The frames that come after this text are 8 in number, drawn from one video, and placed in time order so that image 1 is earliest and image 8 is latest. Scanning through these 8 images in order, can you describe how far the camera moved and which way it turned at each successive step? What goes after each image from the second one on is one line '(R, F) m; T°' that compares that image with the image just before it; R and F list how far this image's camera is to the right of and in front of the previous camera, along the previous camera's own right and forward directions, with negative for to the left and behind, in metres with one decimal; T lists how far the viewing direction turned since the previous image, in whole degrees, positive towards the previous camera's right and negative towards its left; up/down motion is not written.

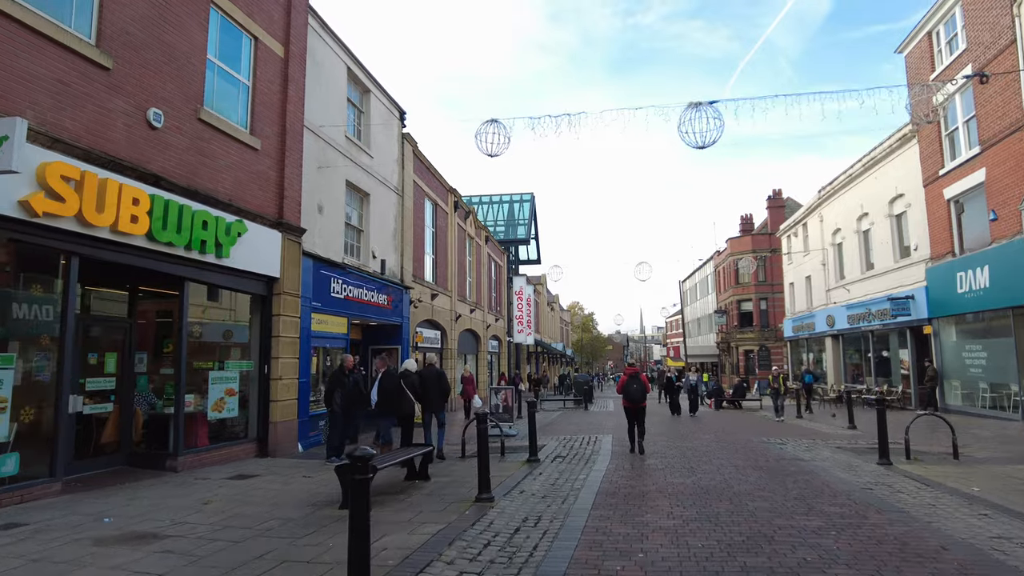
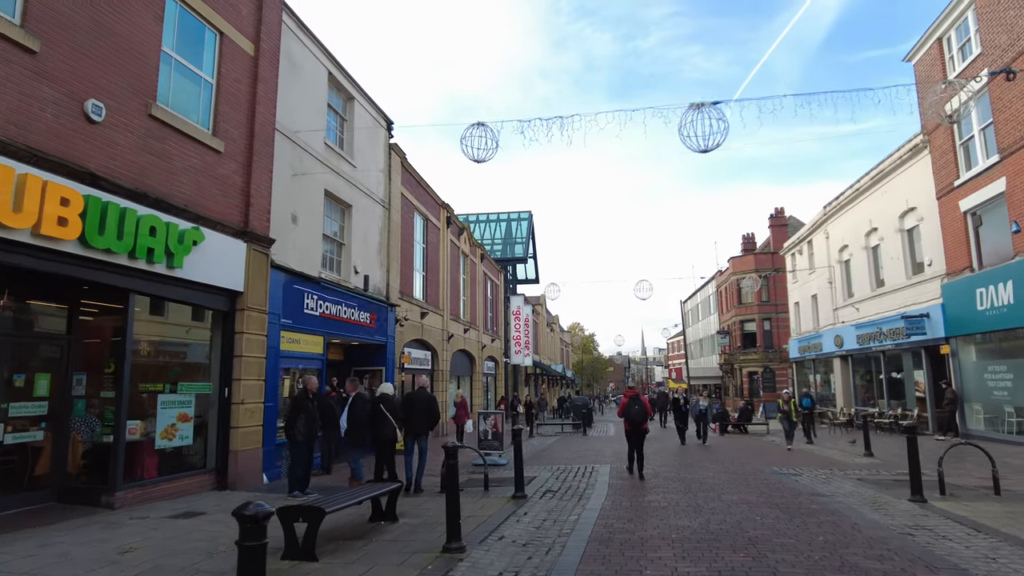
(+0.2, +1.0) m; 0°
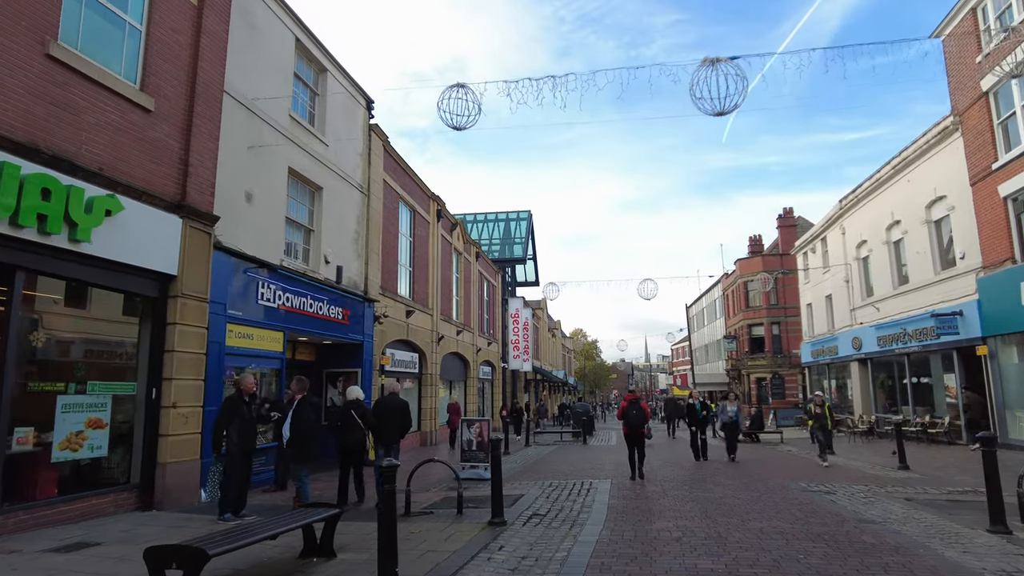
(+0.3, +1.5) m; 0°
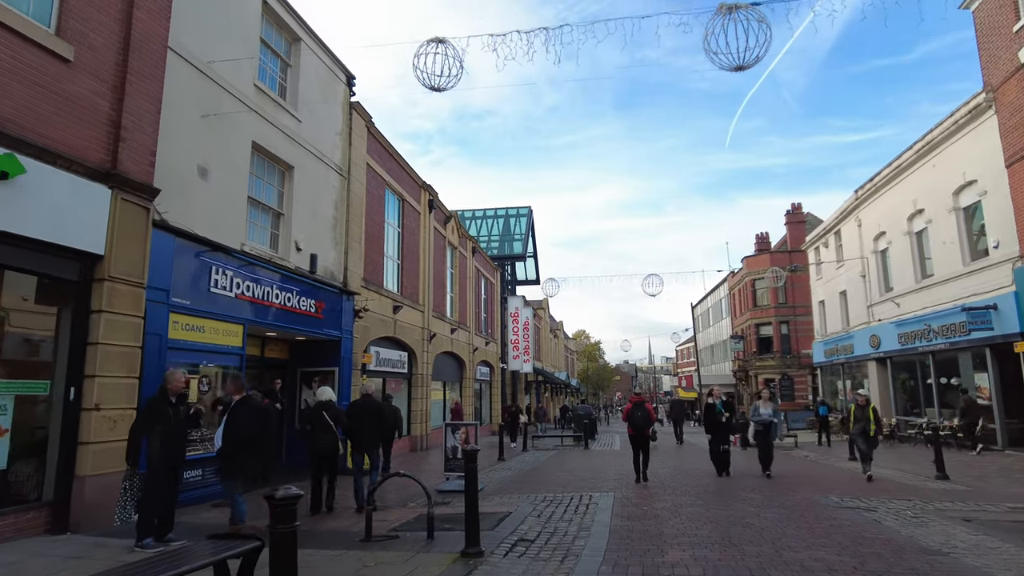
(+0.2, +1.3) m; 0°
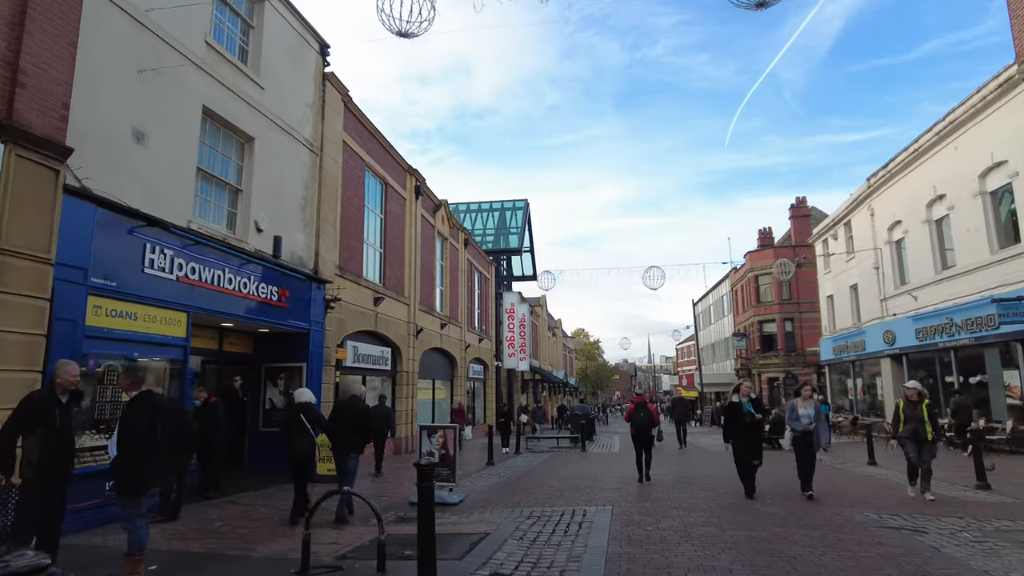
(+0.2, +1.3) m; 0°
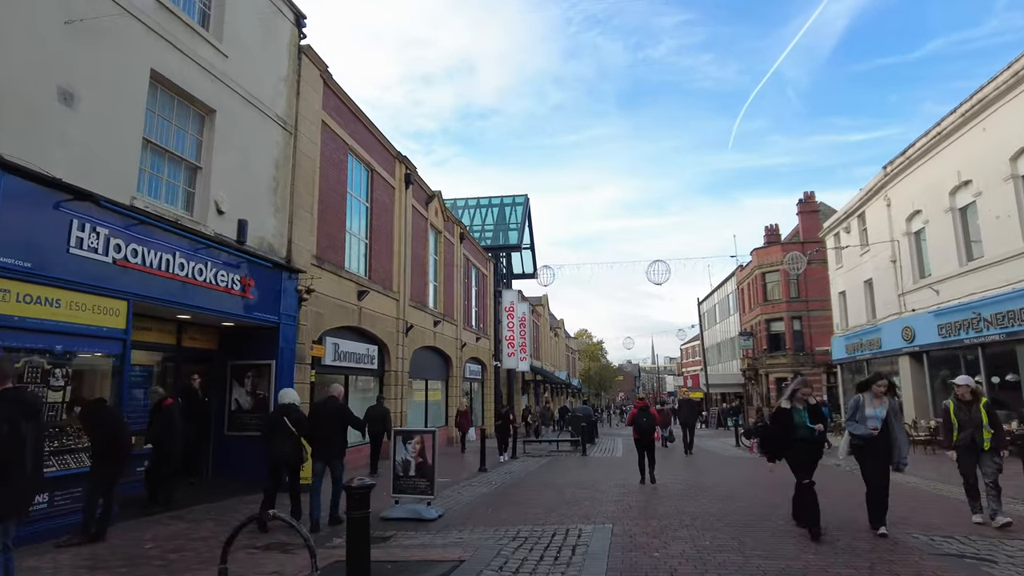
(+0.2, +1.1) m; 0°
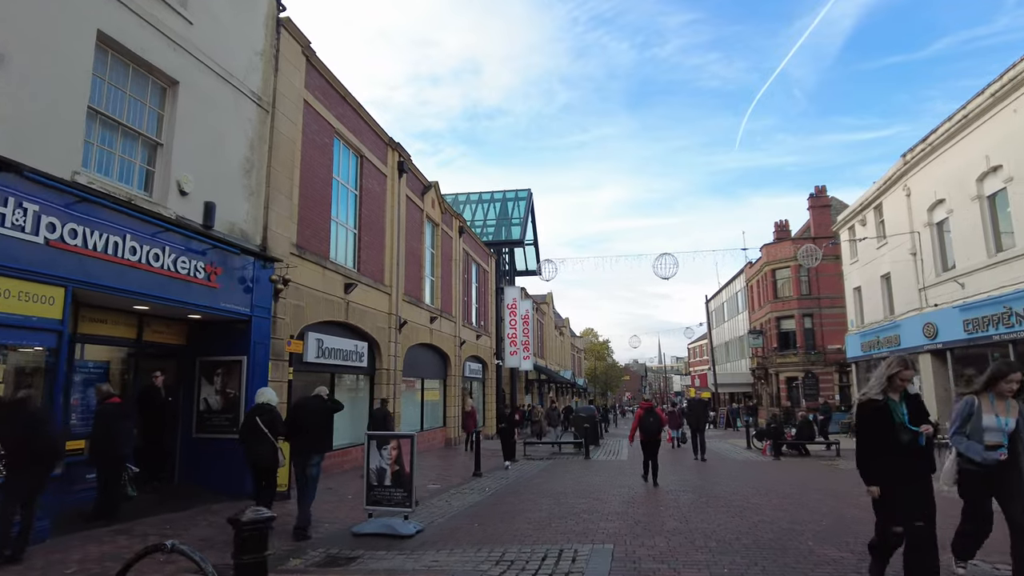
(+0.2, +0.9) m; -1°
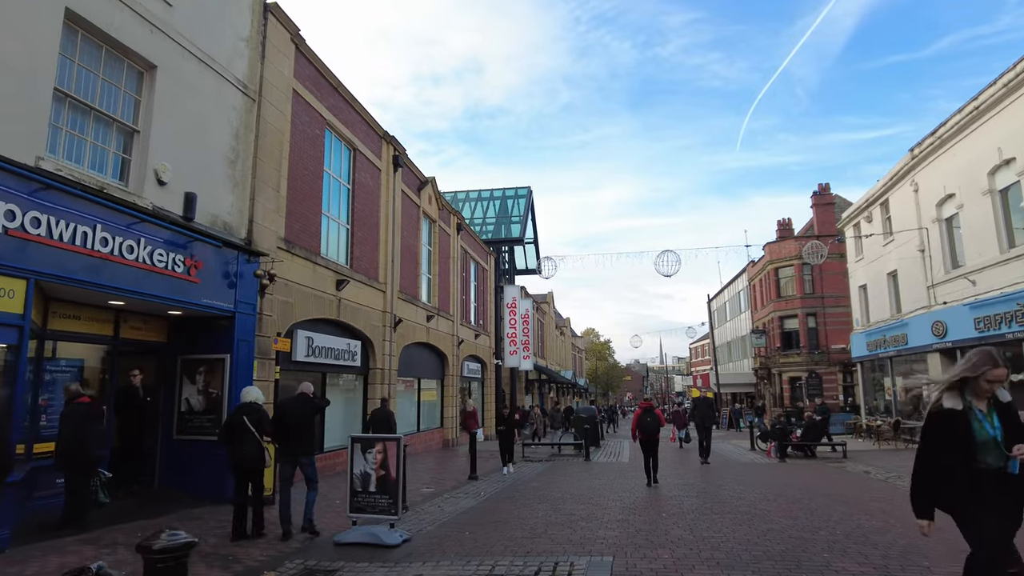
(+0.1, +0.4) m; 0°
